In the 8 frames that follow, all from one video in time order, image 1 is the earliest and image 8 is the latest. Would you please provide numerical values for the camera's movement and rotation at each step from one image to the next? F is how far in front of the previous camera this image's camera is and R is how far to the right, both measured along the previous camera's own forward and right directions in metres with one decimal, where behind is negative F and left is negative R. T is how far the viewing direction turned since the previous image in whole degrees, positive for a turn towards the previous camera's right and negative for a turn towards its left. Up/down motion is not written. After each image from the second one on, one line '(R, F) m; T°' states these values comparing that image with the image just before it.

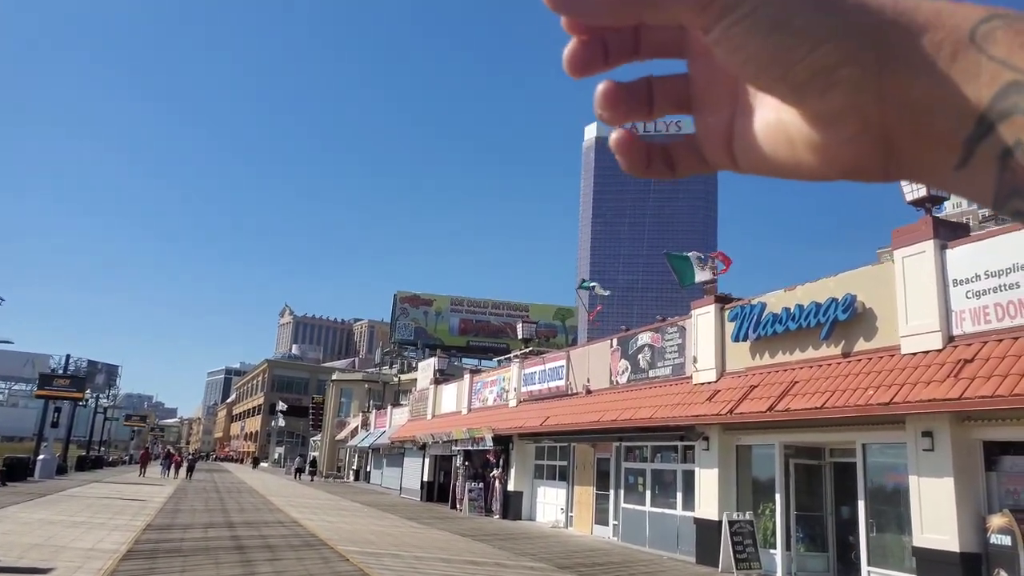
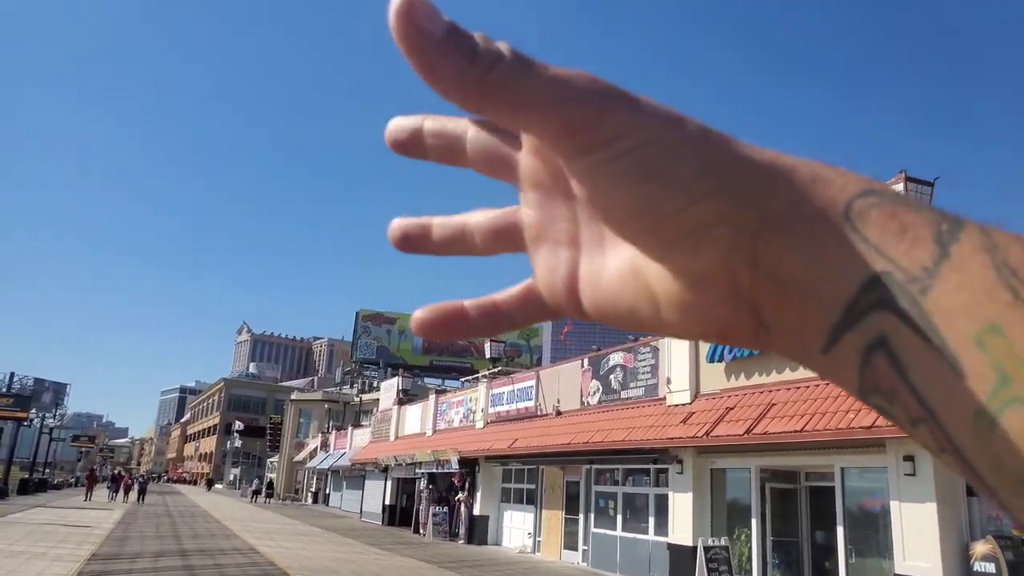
(-0.1, +0.3) m; +3°
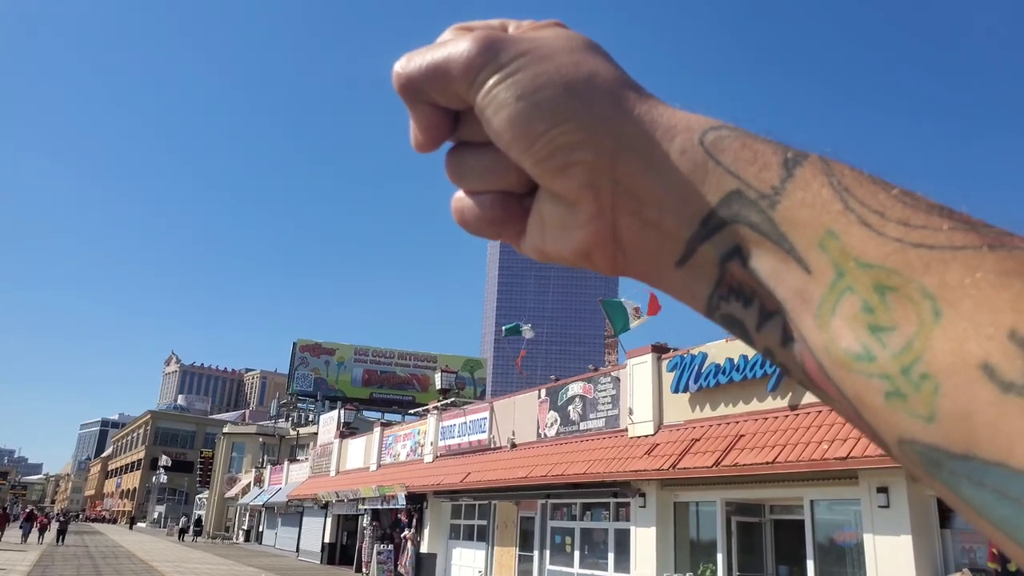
(-0.3, +0.3) m; +4°
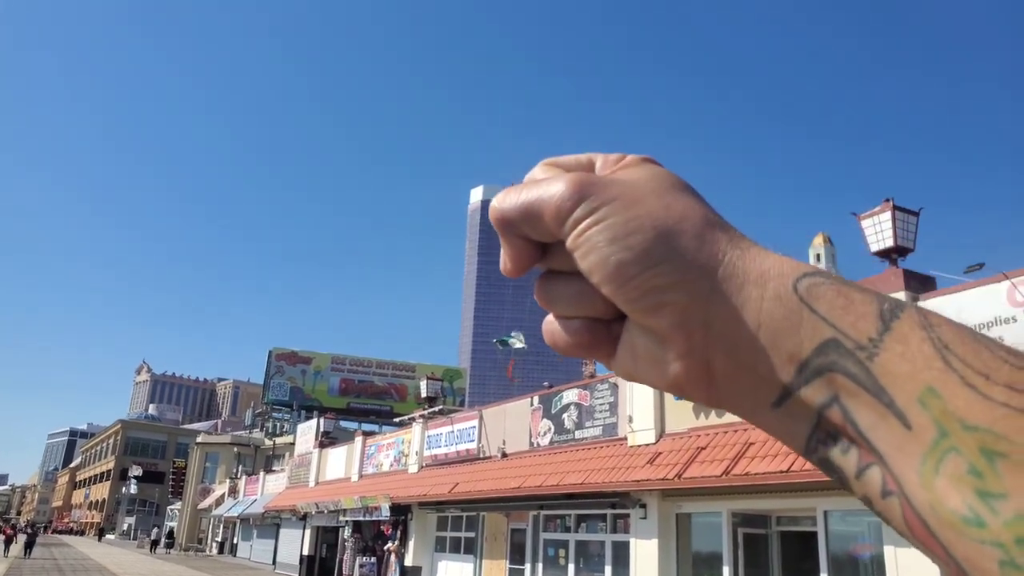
(-0.3, +0.4) m; +2°
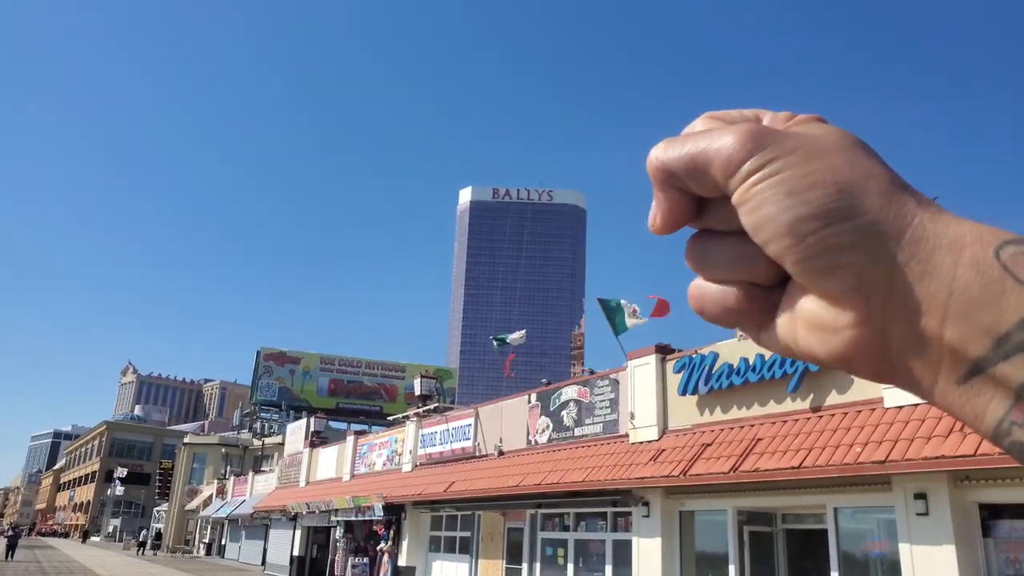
(-0.2, +0.2) m; +1°
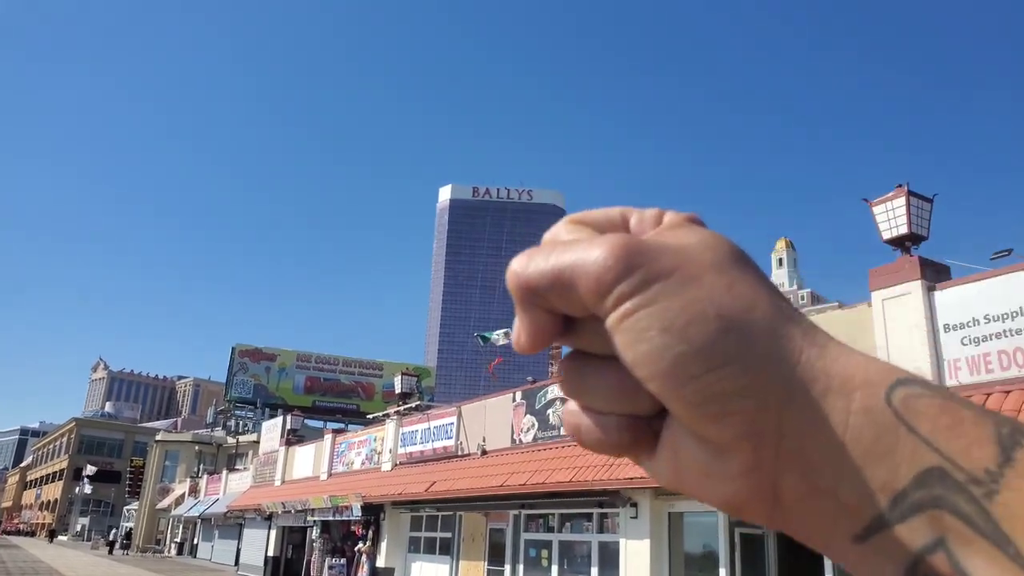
(-0.2, +0.3) m; +2°
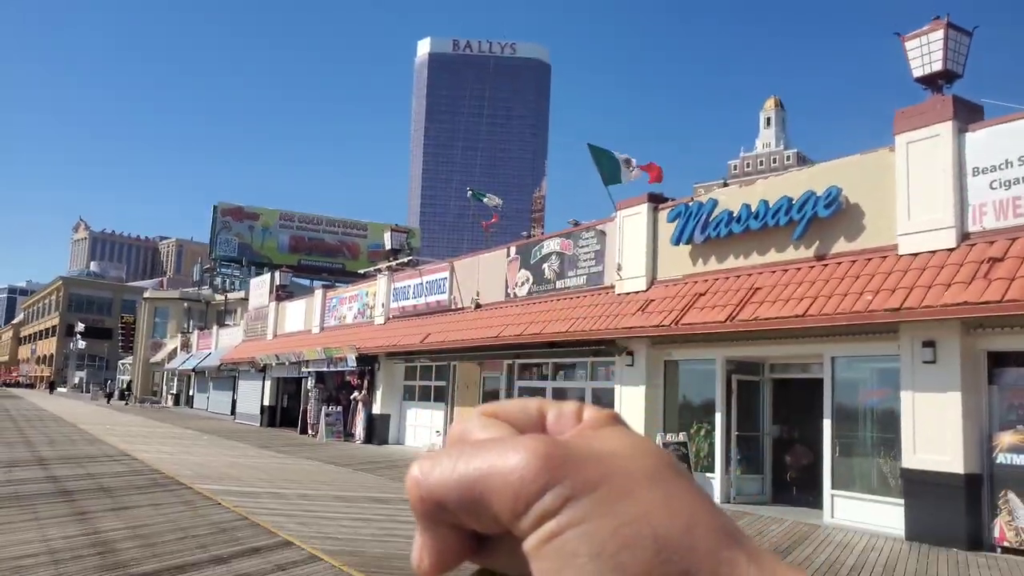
(-0.2, +0.4) m; +1°
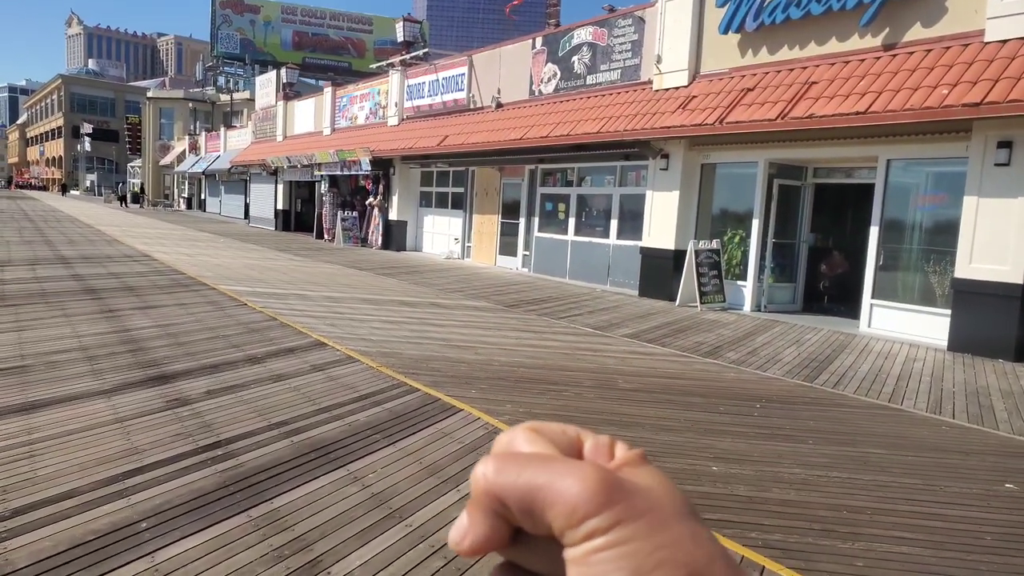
(-0.2, +0.5) m; -1°
